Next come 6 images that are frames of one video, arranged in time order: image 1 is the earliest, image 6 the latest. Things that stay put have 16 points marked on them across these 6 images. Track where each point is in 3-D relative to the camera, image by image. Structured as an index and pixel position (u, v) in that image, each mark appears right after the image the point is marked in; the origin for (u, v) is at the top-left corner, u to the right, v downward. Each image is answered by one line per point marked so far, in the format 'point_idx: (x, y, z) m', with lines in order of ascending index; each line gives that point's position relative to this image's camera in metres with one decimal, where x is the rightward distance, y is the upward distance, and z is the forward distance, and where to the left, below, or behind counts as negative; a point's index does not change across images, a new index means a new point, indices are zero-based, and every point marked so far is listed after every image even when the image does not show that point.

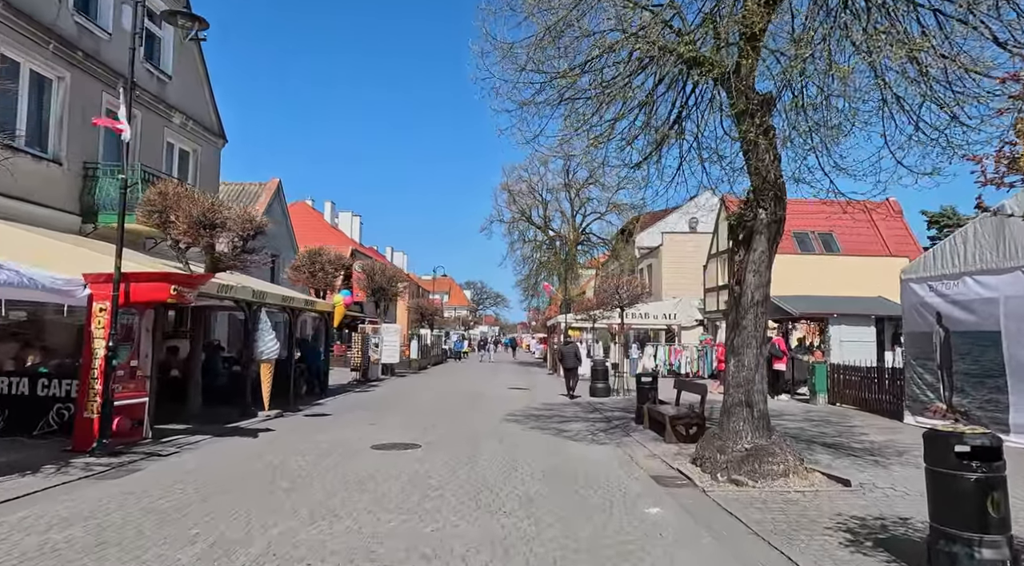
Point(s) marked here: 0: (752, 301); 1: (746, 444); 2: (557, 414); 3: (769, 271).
0: (+3.0, -0.2, +8.5) m
1: (+2.8, -2.0, +8.3) m
2: (+1.0, -3.0, +15.3) m
3: (+3.2, +0.1, +8.5) m
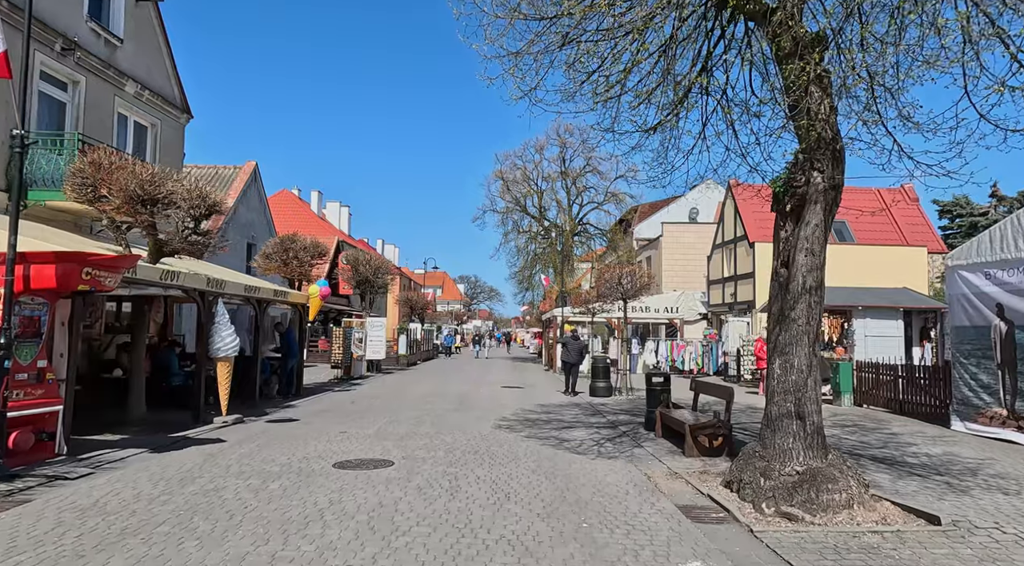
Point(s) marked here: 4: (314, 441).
0: (+2.9, 0.0, +6.8) m
1: (+2.8, -1.8, +6.6) m
2: (+0.8, -2.7, +13.6) m
3: (+3.1, +0.3, +6.9) m
4: (-2.9, -2.3, +10.1) m
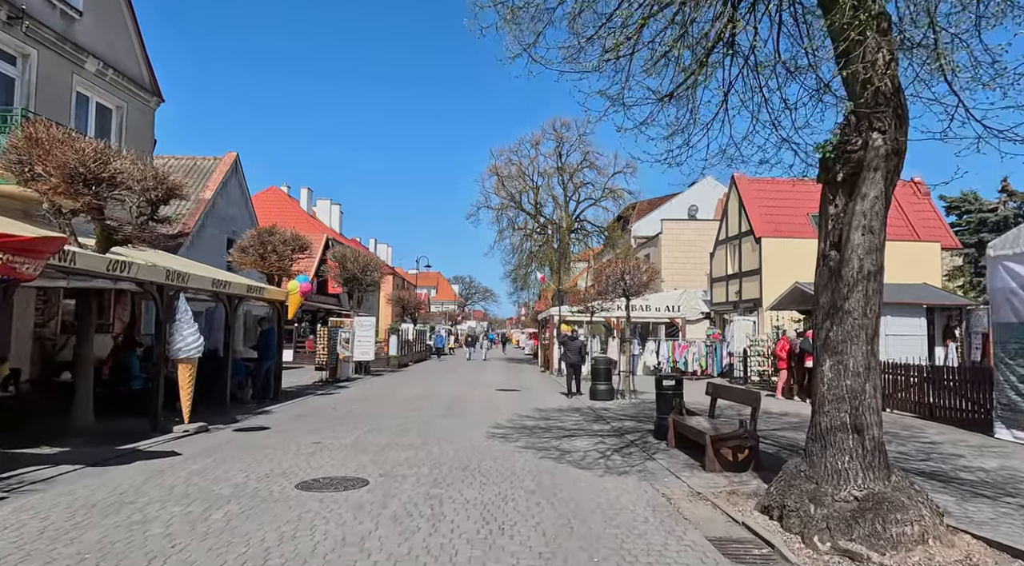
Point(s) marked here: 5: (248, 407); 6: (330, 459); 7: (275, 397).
0: (+2.9, +0.1, +5.6) m
1: (+2.7, -1.7, +5.4) m
2: (+0.7, -2.6, +12.4) m
3: (+3.1, +0.5, +5.7) m
4: (-3.0, -2.2, +8.9) m
5: (-5.6, -2.7, +14.6) m
6: (-2.3, -2.2, +8.5) m
7: (-5.6, -2.7, +16.2) m
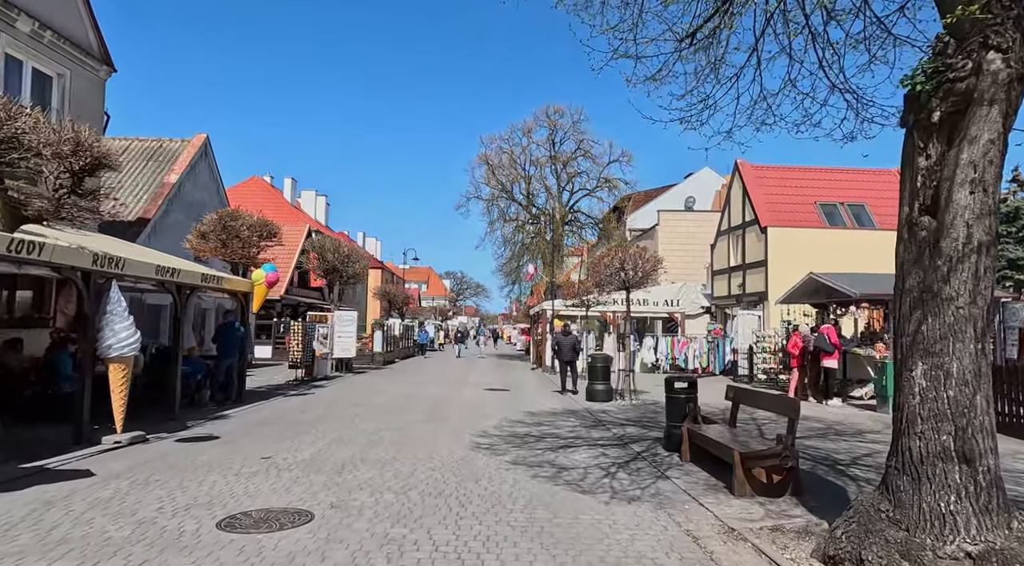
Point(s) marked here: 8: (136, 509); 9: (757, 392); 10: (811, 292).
0: (+2.7, +0.2, +4.1) m
1: (+2.6, -1.5, +3.9) m
2: (+0.5, -2.4, +10.9) m
3: (+3.0, +0.6, +4.2) m
4: (-3.2, -2.0, +7.3) m
5: (-5.9, -2.4, +13.0) m
6: (-2.4, -2.0, +7.0) m
7: (-5.9, -2.5, +14.6) m
8: (-3.2, -1.9, +5.8) m
9: (+2.8, -1.2, +7.9) m
10: (+7.5, -0.2, +17.2) m
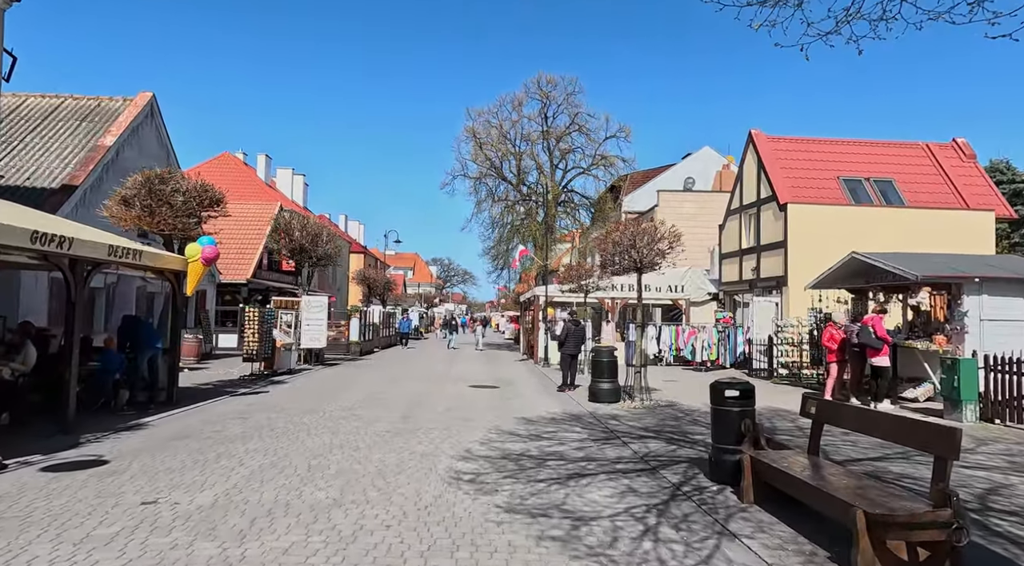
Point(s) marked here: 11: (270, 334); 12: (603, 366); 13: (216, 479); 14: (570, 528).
0: (+2.8, +0.4, +1.6) m
1: (+2.6, -1.3, +1.4) m
2: (+0.4, -2.1, +8.4) m
3: (+3.0, +0.8, +1.6) m
4: (-3.2, -1.8, +4.7) m
5: (-6.0, -2.1, +10.4) m
6: (-2.4, -1.8, +4.4) m
7: (-6.0, -2.1, +12.0) m
8: (-3.2, -1.7, +3.2) m
9: (+2.8, -1.0, +5.4) m
10: (+7.3, +0.2, +14.8) m
11: (-6.6, -1.4, +18.5) m
12: (+1.8, -1.7, +13.5) m
13: (-2.9, -1.9, +6.6) m
14: (+0.5, -1.9, +5.4) m
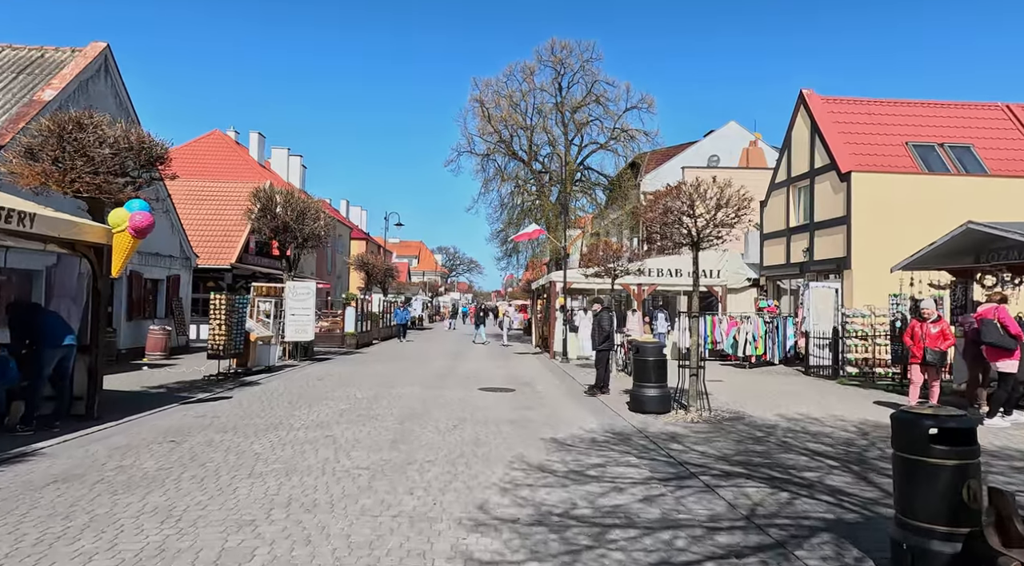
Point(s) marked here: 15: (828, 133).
0: (+3.0, +0.6, -1.3) m
1: (+2.9, -1.2, -1.5) m
2: (+0.8, -1.8, +5.5) m
3: (+3.3, +0.9, -1.3) m
4: (-2.9, -1.6, +1.9) m
5: (-5.7, -1.8, +7.5) m
6: (-2.2, -1.6, +1.5) m
7: (-5.7, -1.8, +9.2) m
8: (-2.9, -1.5, +0.4) m
9: (+3.1, -0.8, +2.5) m
10: (+7.7, +0.5, +11.8) m
11: (-6.2, -1.0, +15.7) m
12: (+2.2, -1.3, +10.6) m
13: (-2.6, -1.7, +3.7) m
14: (+0.7, -1.7, +2.5) m
15: (+8.7, +4.1, +18.7) m
